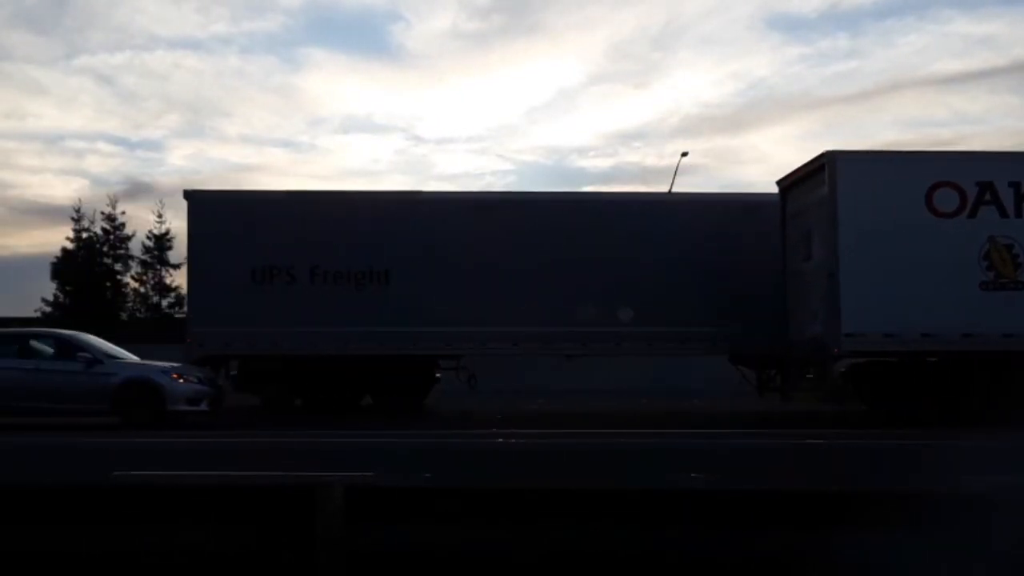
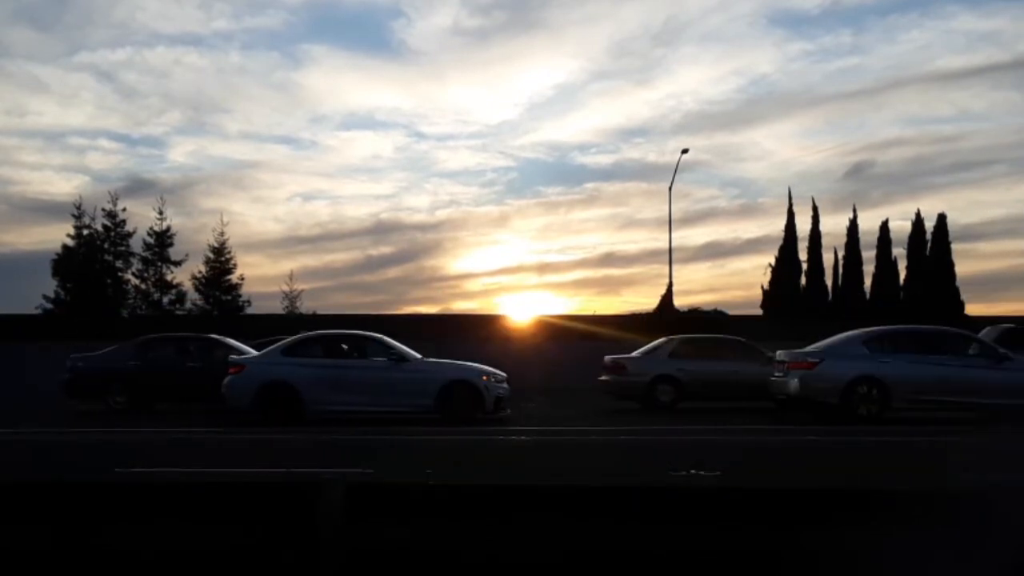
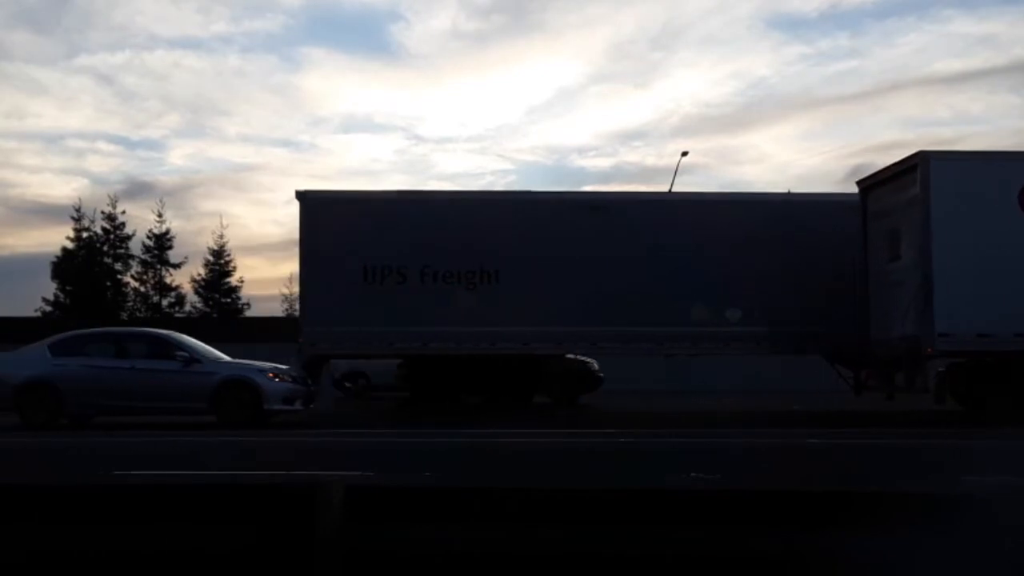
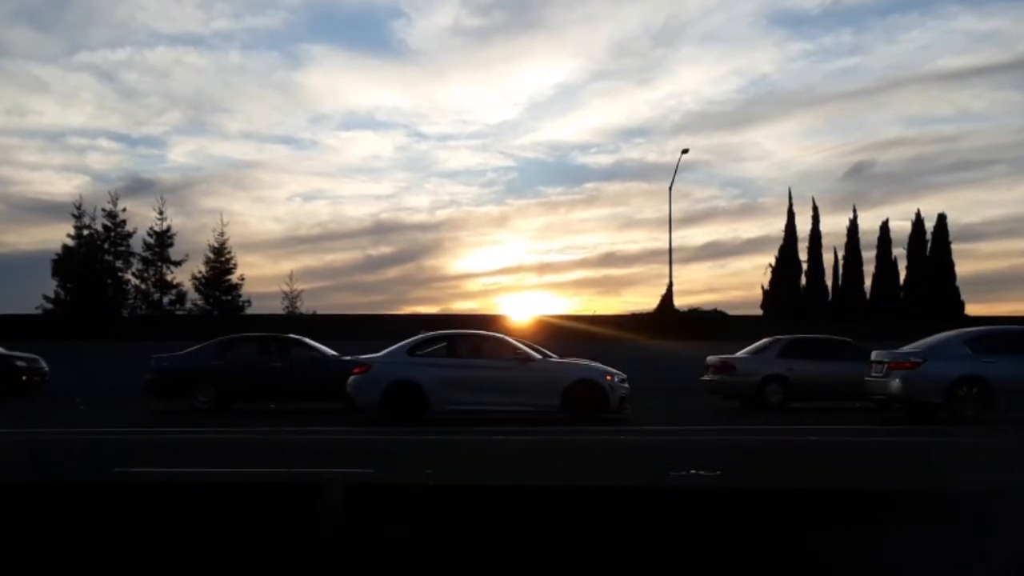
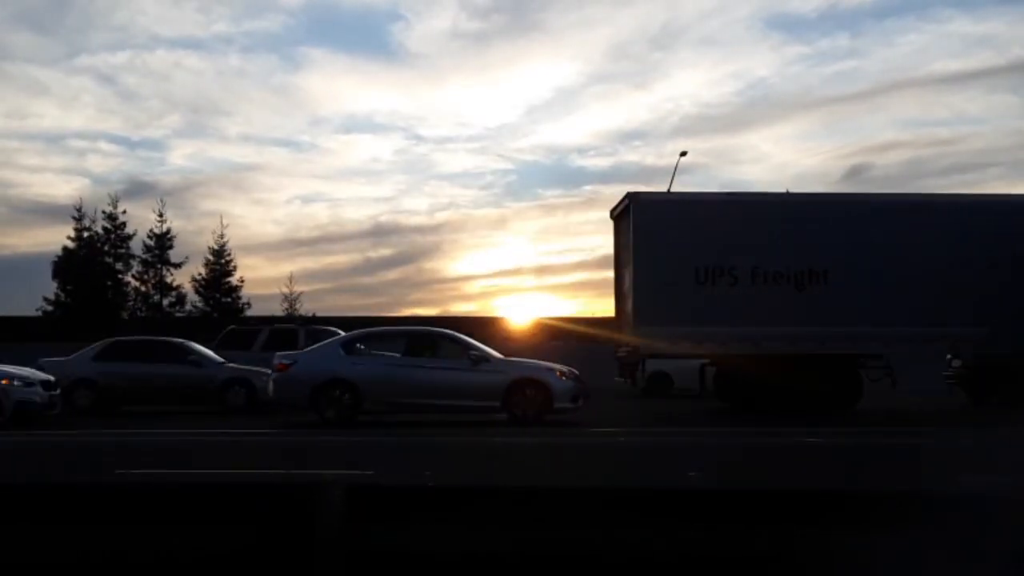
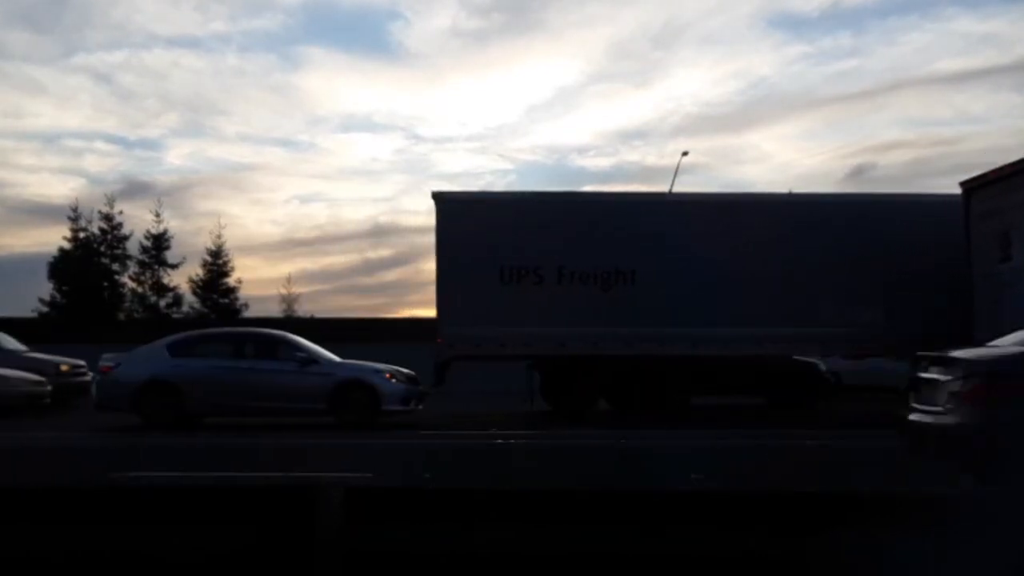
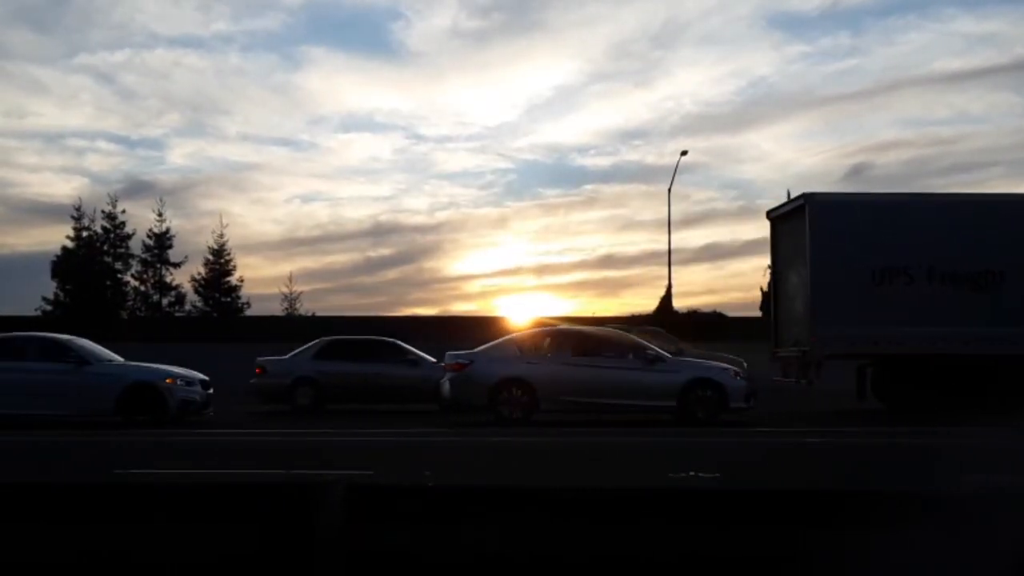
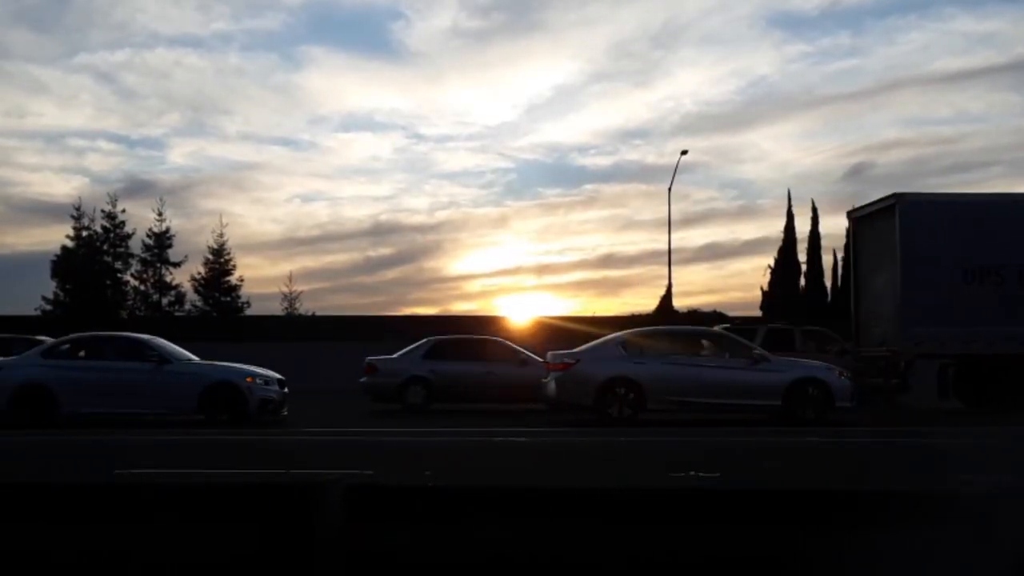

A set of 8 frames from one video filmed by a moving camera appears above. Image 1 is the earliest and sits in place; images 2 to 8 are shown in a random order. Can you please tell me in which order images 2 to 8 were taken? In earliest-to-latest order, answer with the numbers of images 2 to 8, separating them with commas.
3, 6, 5, 7, 8, 2, 4
